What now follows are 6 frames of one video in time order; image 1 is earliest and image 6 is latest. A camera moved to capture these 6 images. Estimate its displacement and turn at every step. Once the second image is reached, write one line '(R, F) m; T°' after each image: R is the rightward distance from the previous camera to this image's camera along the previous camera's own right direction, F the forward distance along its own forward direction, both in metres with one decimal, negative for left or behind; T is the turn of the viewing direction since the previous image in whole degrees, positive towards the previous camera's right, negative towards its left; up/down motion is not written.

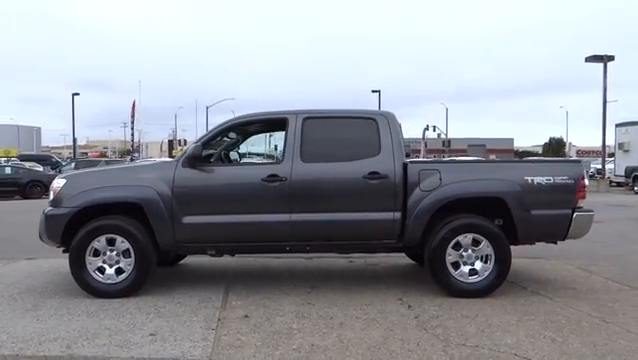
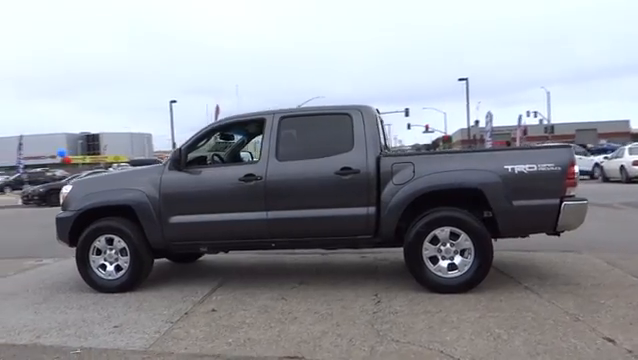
(+1.5, +0.1) m; -11°
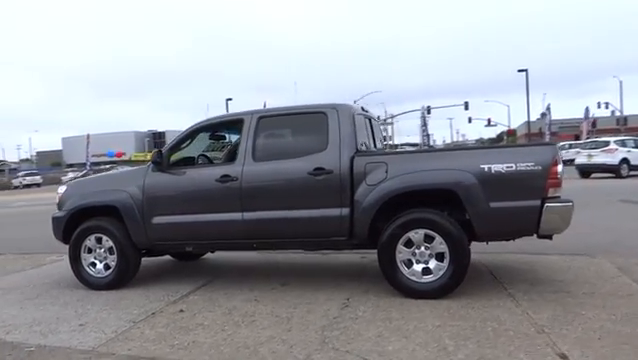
(+1.0, +0.2) m; -7°
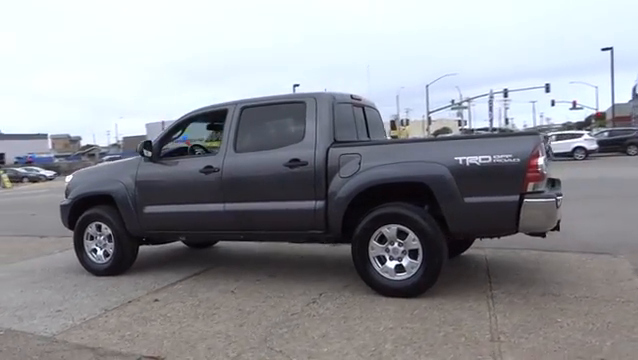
(+1.1, +0.2) m; -8°
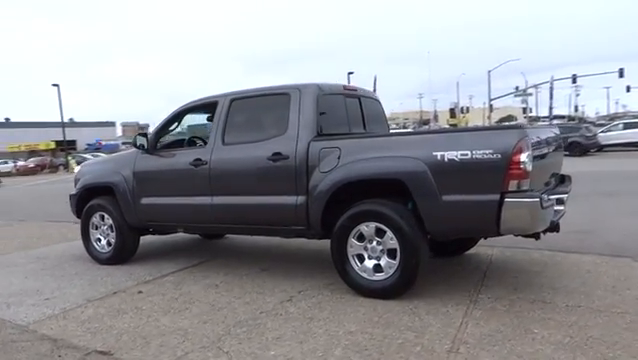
(+0.8, +0.2) m; -7°
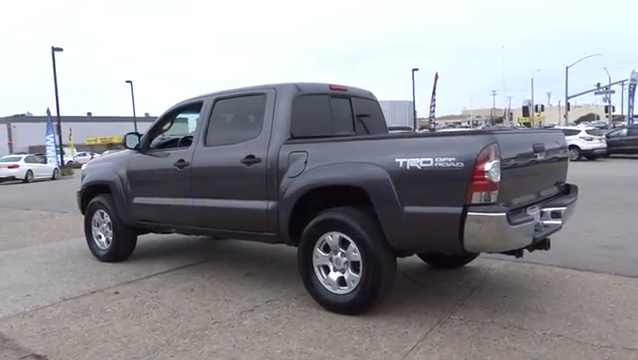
(+1.0, +0.4) m; -8°
